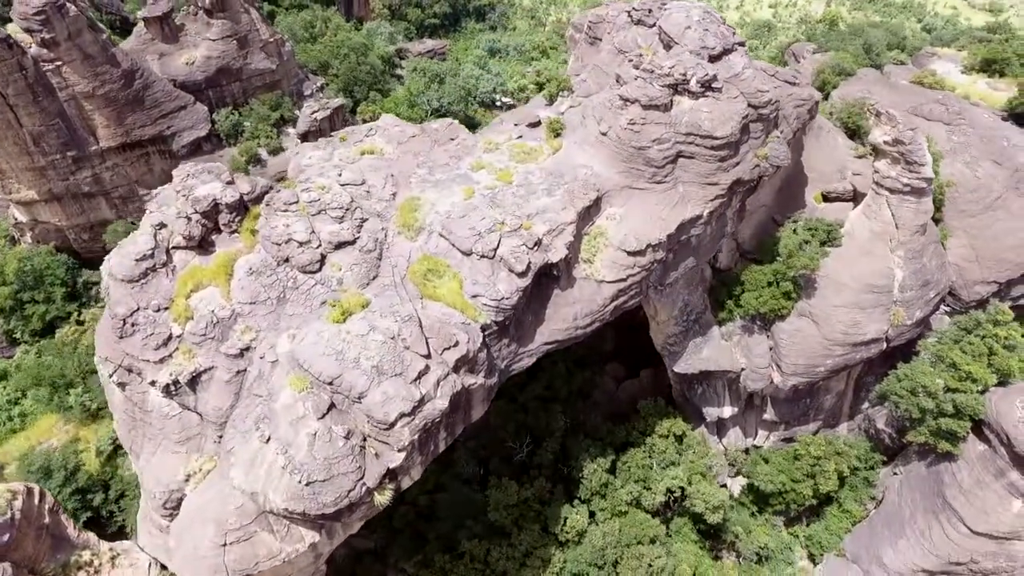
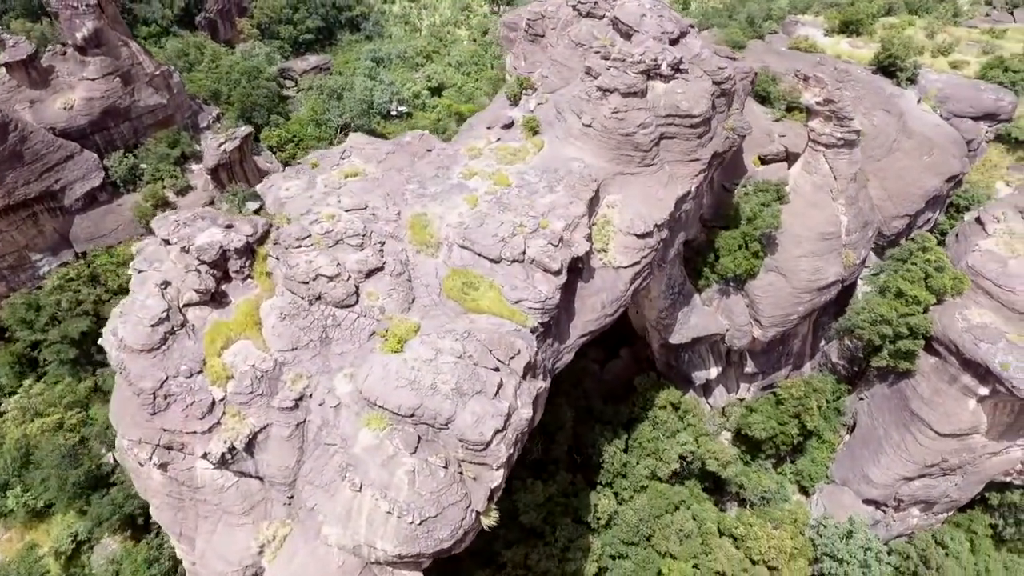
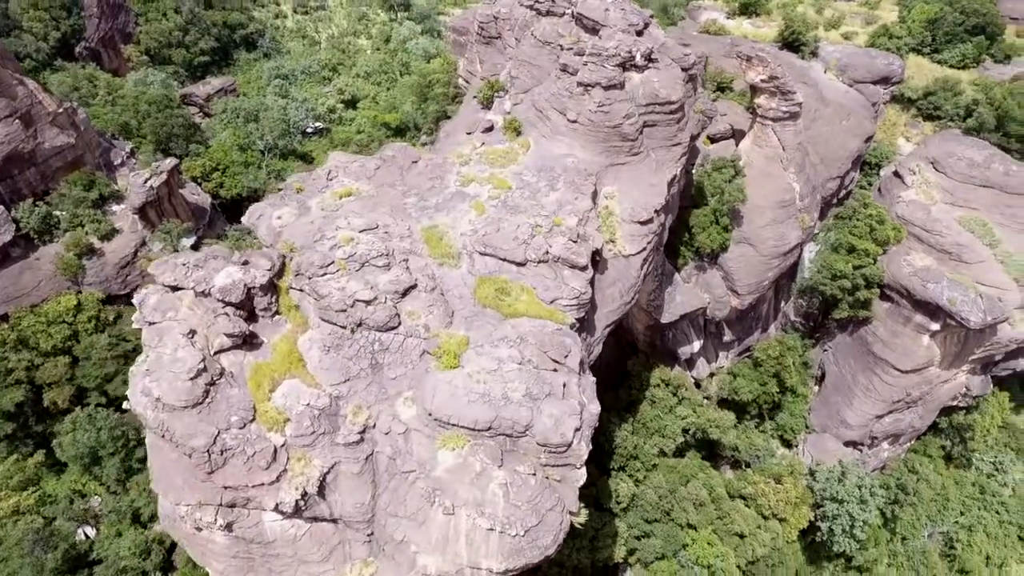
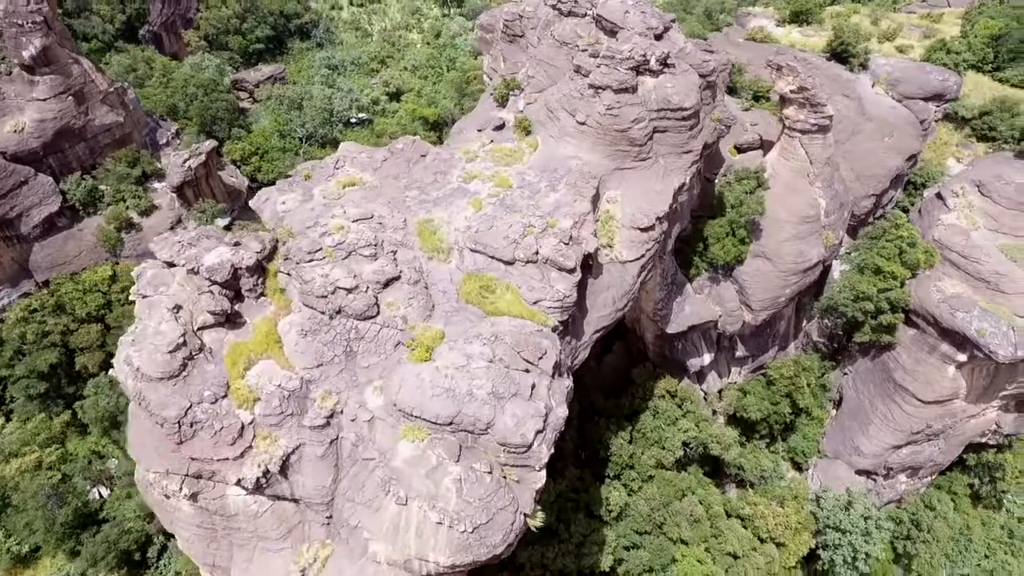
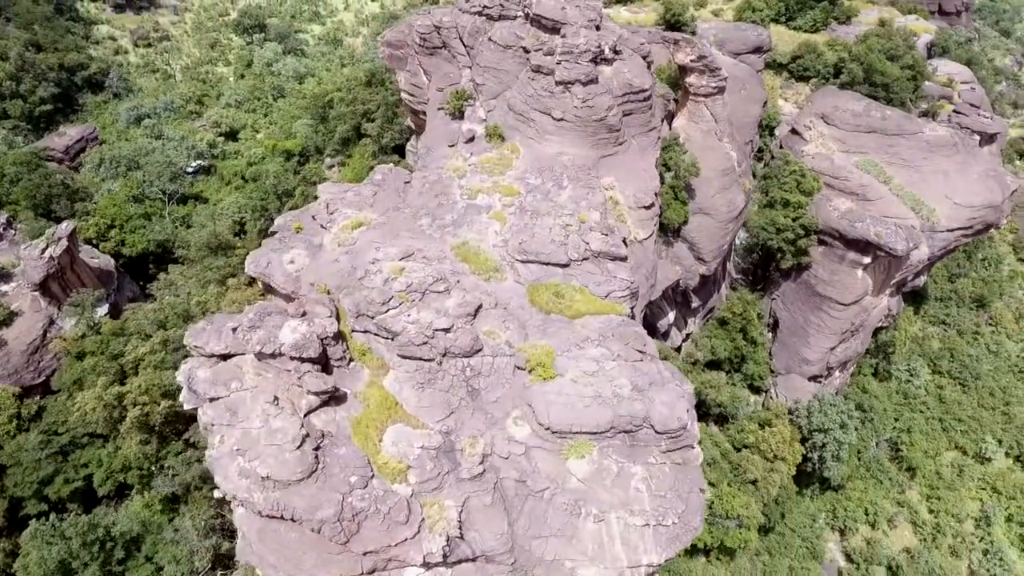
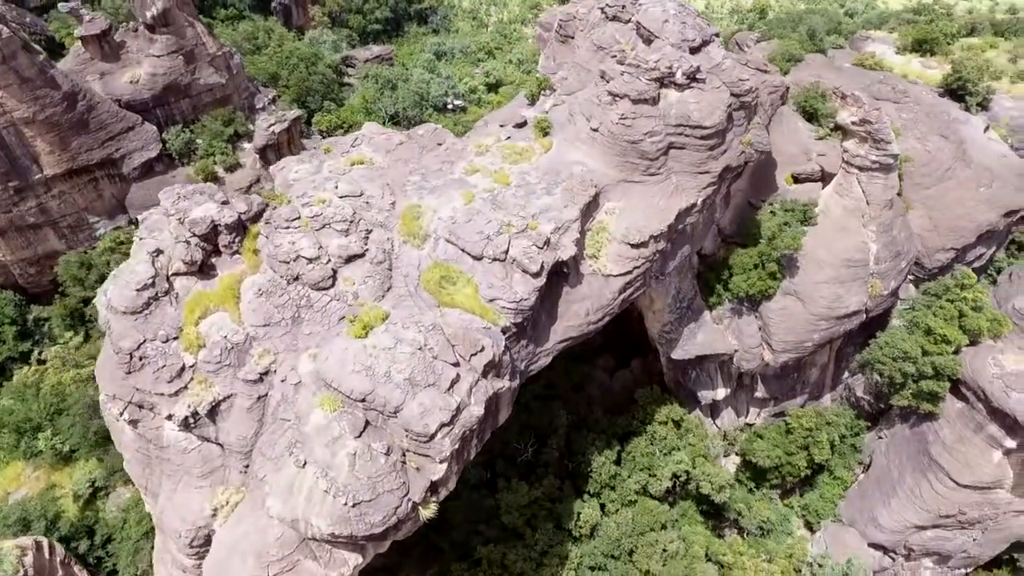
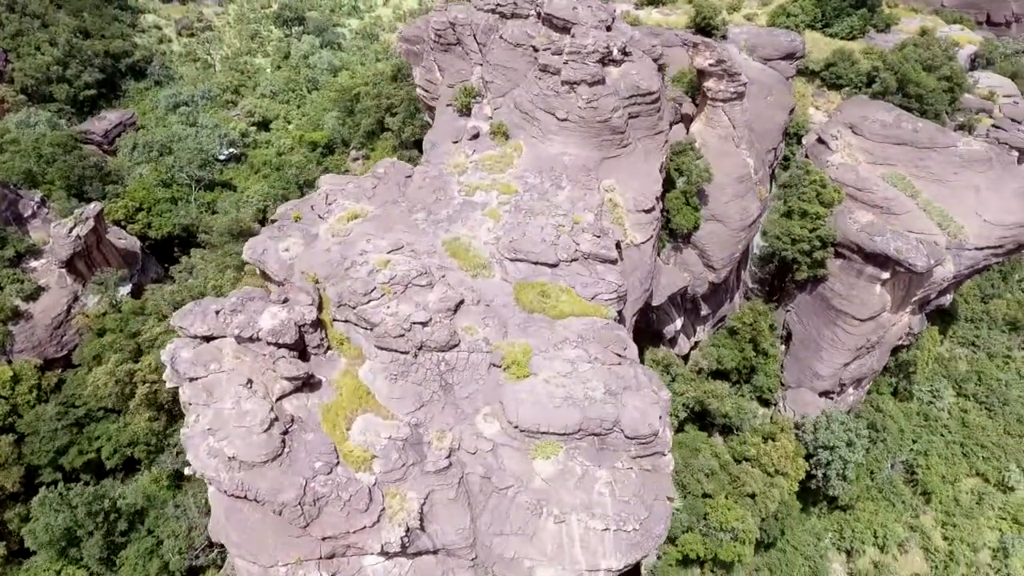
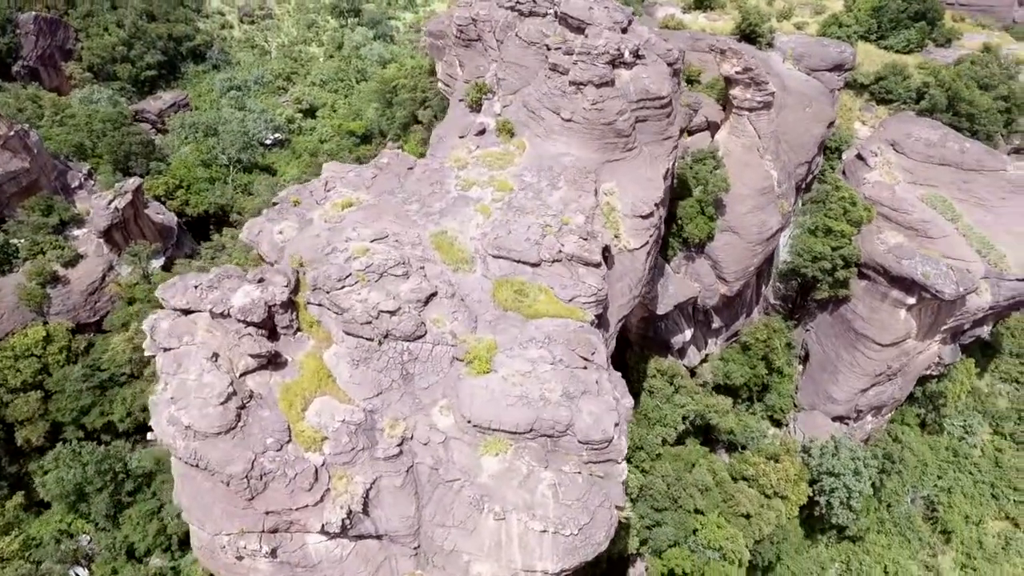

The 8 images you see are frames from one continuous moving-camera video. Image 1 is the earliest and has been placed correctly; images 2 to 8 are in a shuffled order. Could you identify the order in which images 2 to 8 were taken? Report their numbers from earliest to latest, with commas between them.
6, 2, 4, 3, 8, 7, 5
